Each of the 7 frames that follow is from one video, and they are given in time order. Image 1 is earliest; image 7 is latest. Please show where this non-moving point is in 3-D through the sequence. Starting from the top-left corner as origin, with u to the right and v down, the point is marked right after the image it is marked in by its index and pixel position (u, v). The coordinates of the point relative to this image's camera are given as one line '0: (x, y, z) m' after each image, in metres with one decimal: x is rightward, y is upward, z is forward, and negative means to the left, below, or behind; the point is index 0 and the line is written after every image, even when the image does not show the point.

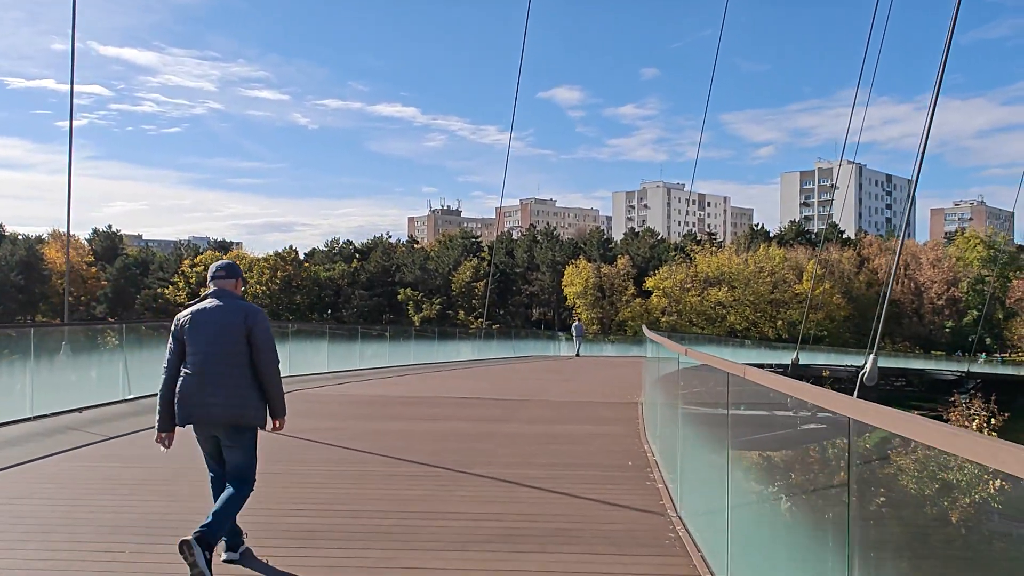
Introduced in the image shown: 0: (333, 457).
0: (-1.5, -1.4, +6.9) m
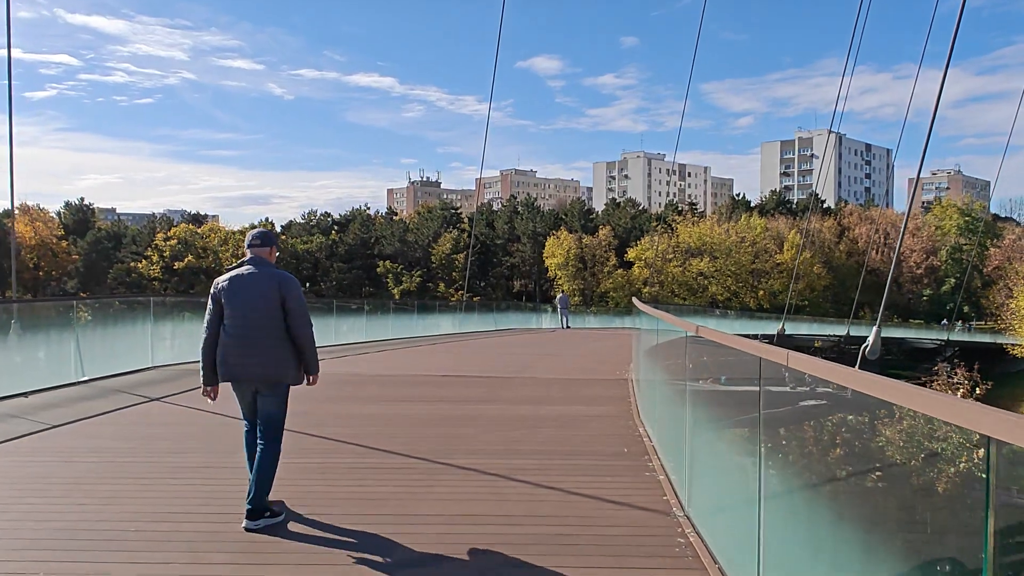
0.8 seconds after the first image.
0: (-1.6, -1.2, +6.3) m
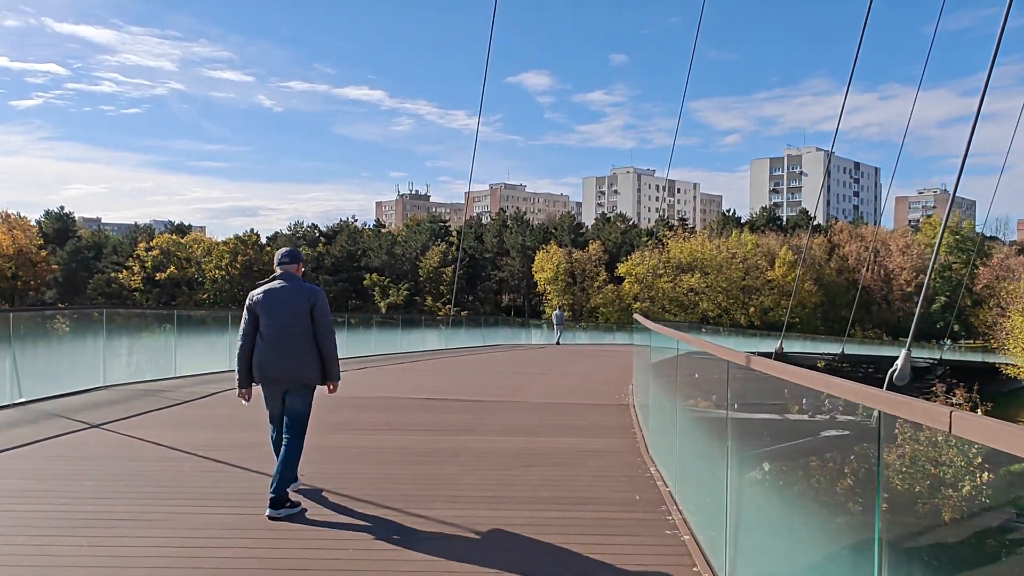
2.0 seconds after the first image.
0: (-1.7, -1.3, +5.4) m
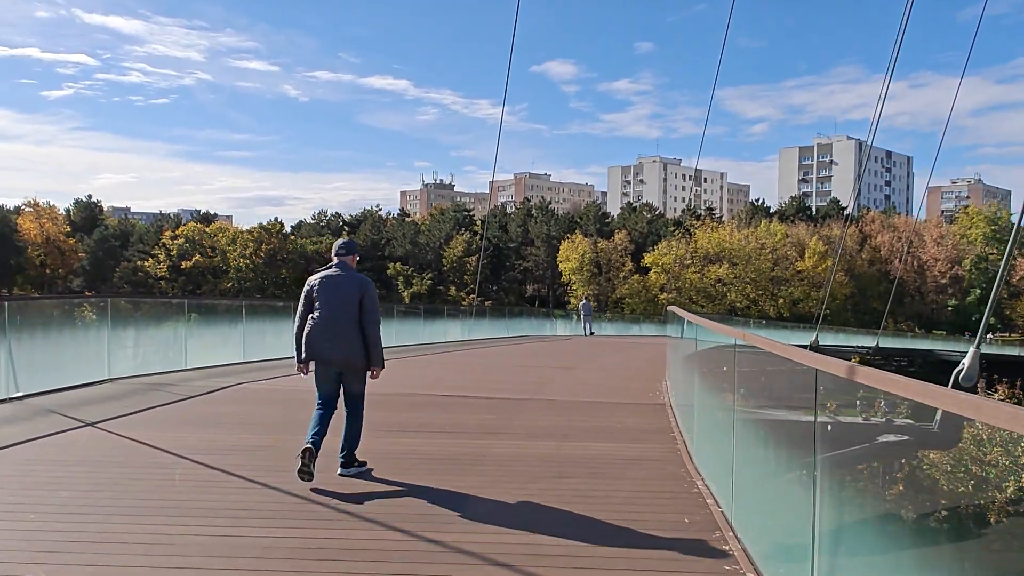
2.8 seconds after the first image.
0: (-1.5, -1.2, +4.8) m
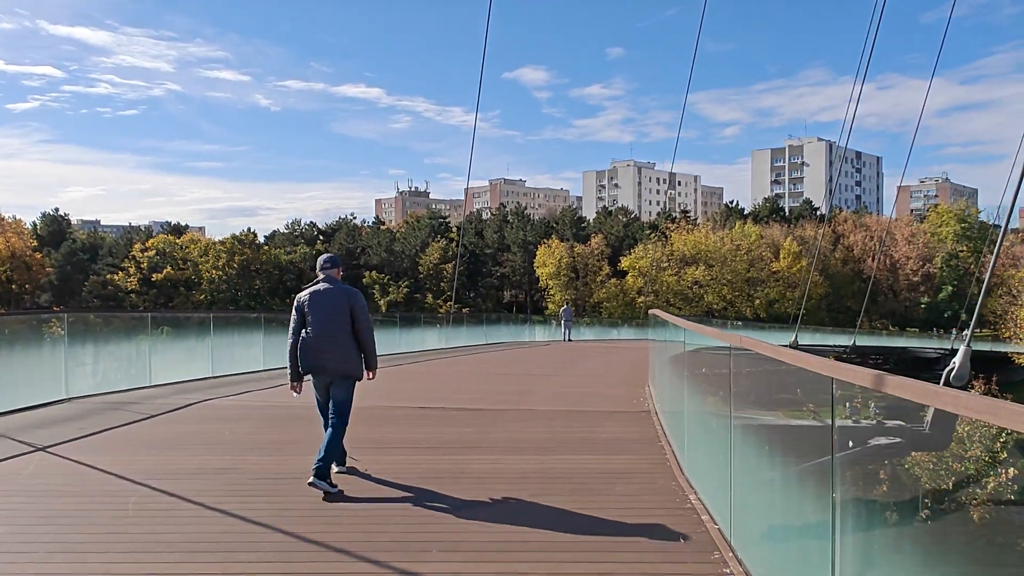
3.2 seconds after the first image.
0: (-1.6, -1.3, +4.4) m
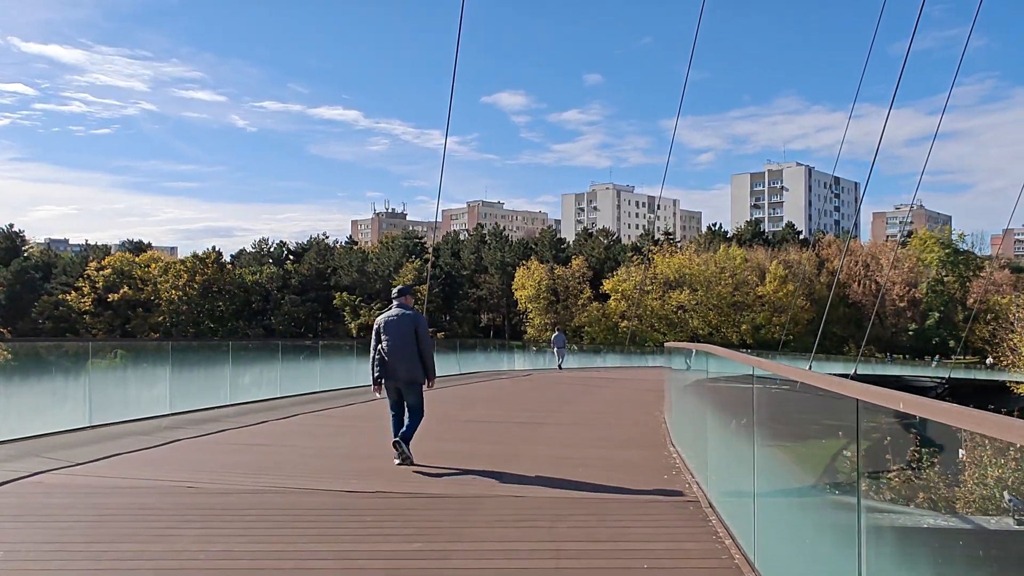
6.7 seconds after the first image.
0: (-1.6, -1.3, +1.7) m
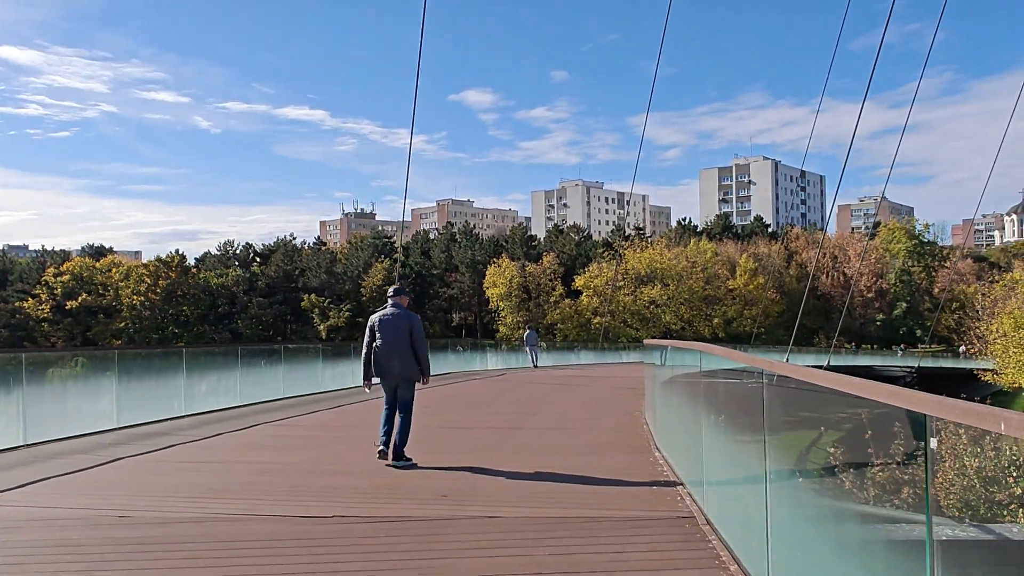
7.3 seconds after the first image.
0: (-1.7, -1.3, +1.1) m
